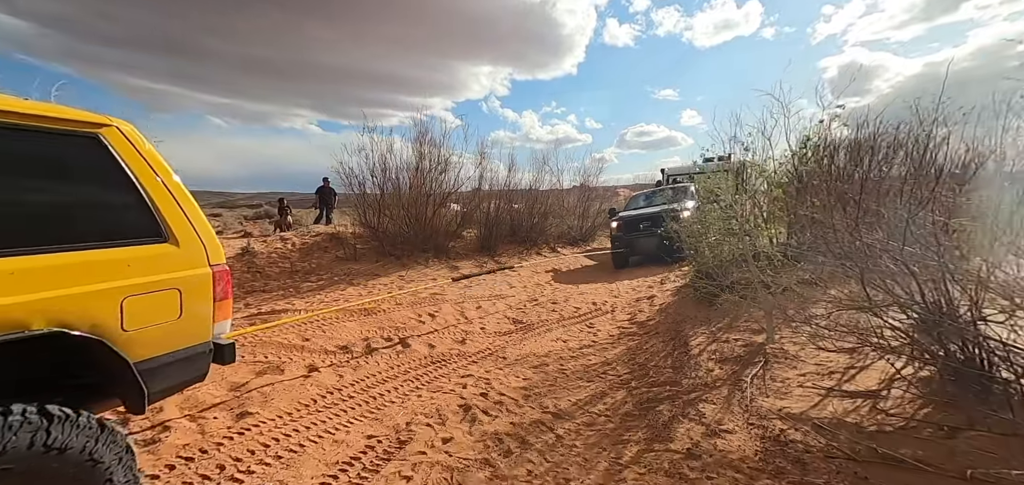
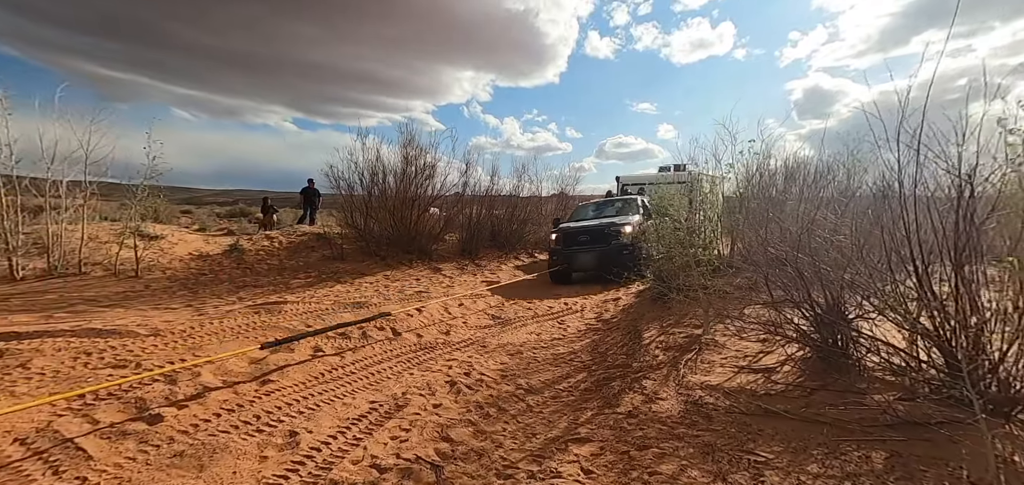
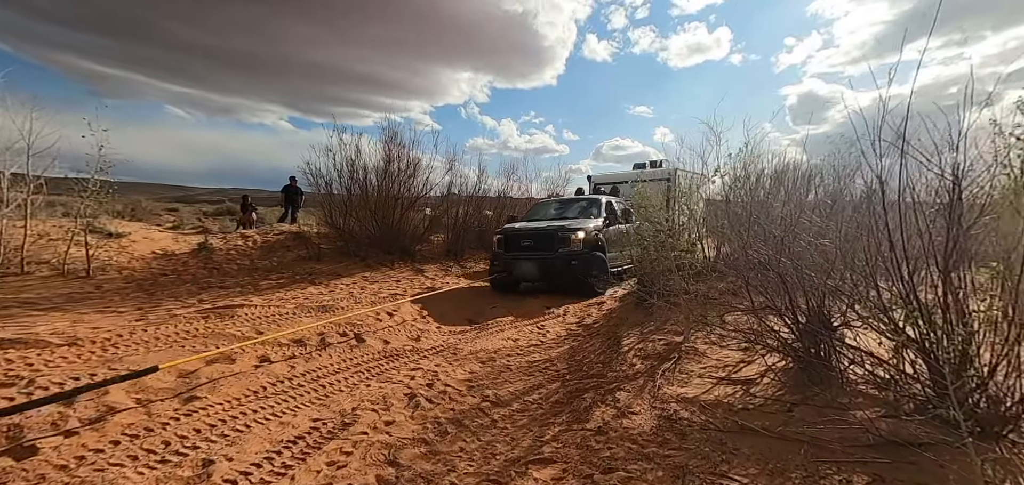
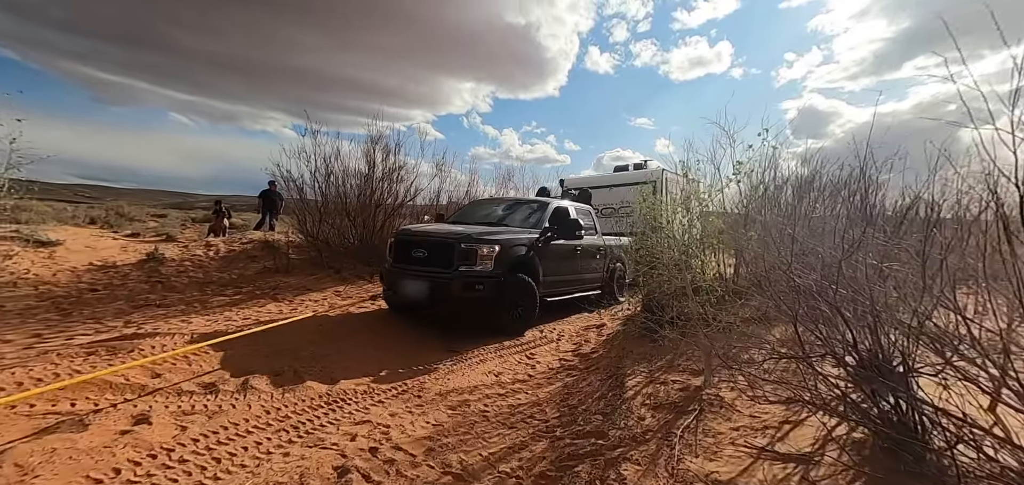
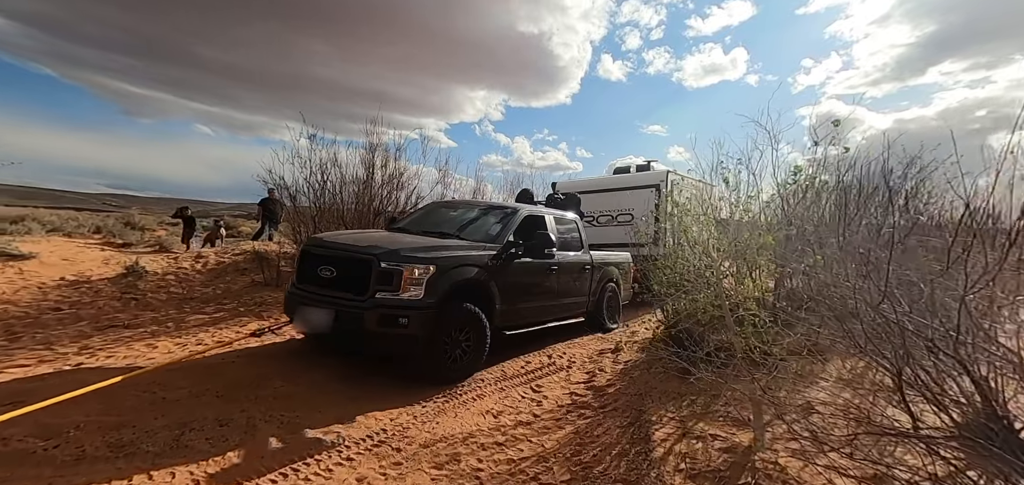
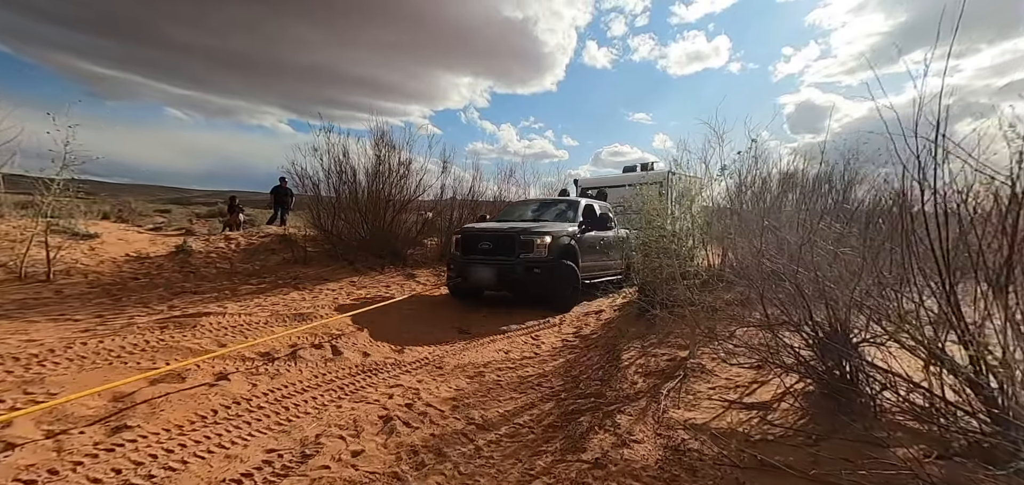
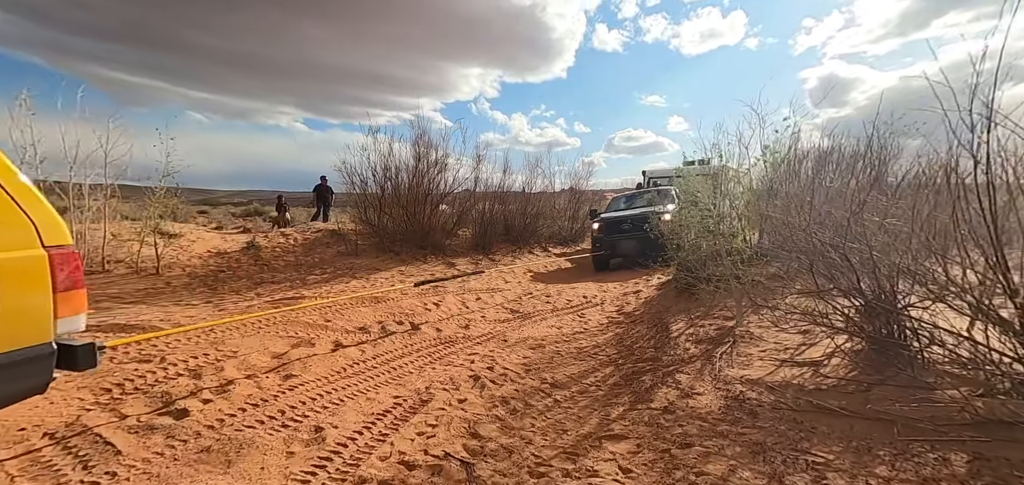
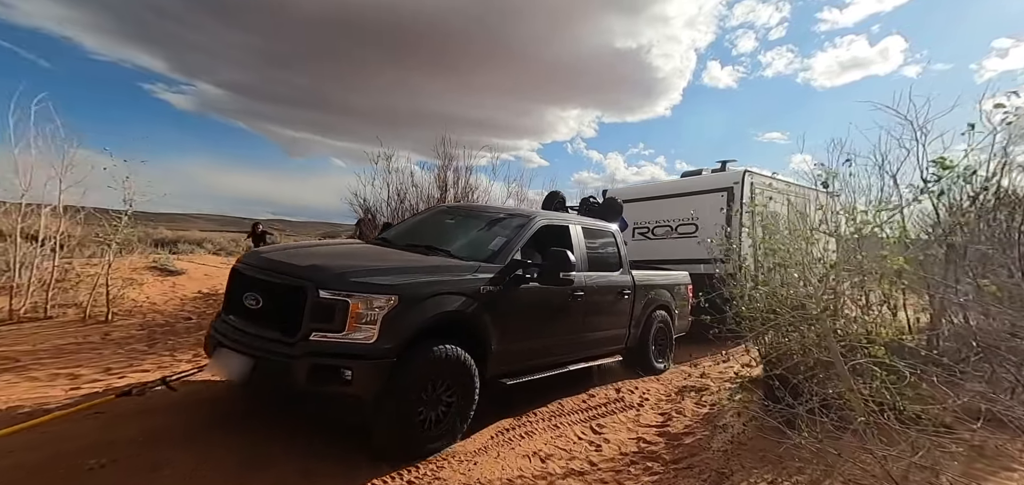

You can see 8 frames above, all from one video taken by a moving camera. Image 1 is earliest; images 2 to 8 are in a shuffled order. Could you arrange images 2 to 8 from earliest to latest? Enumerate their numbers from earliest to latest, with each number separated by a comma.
7, 2, 3, 6, 4, 5, 8
